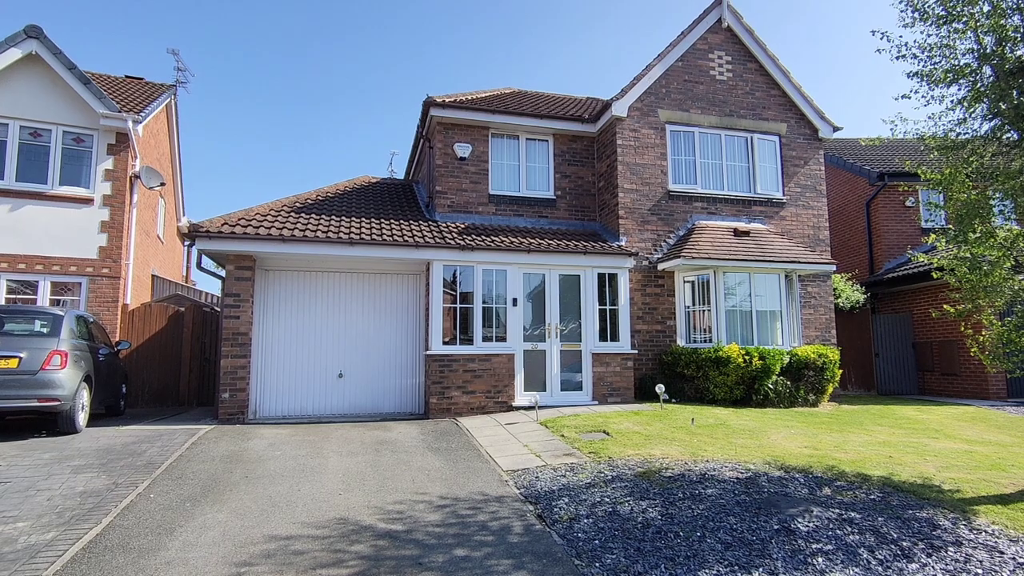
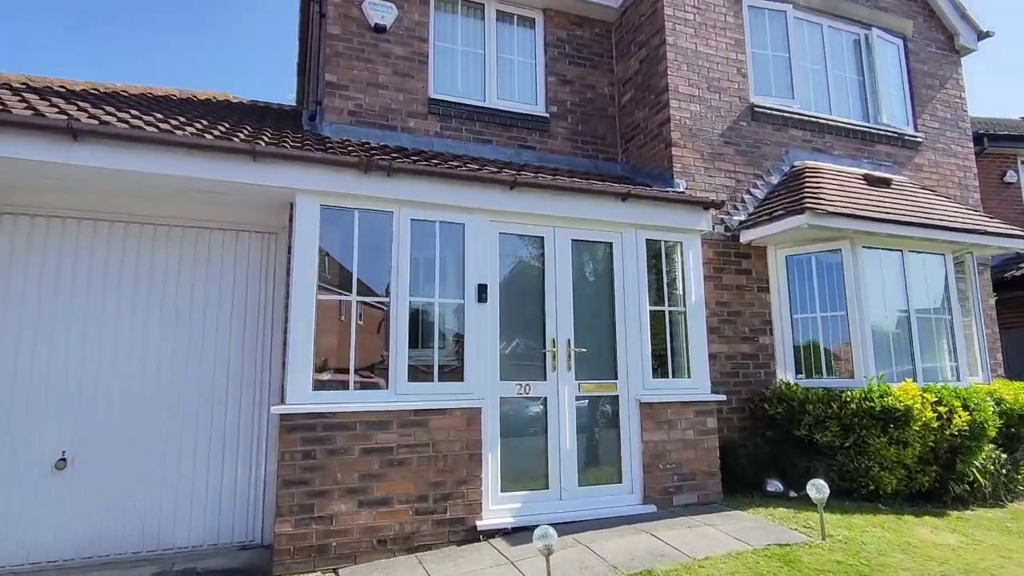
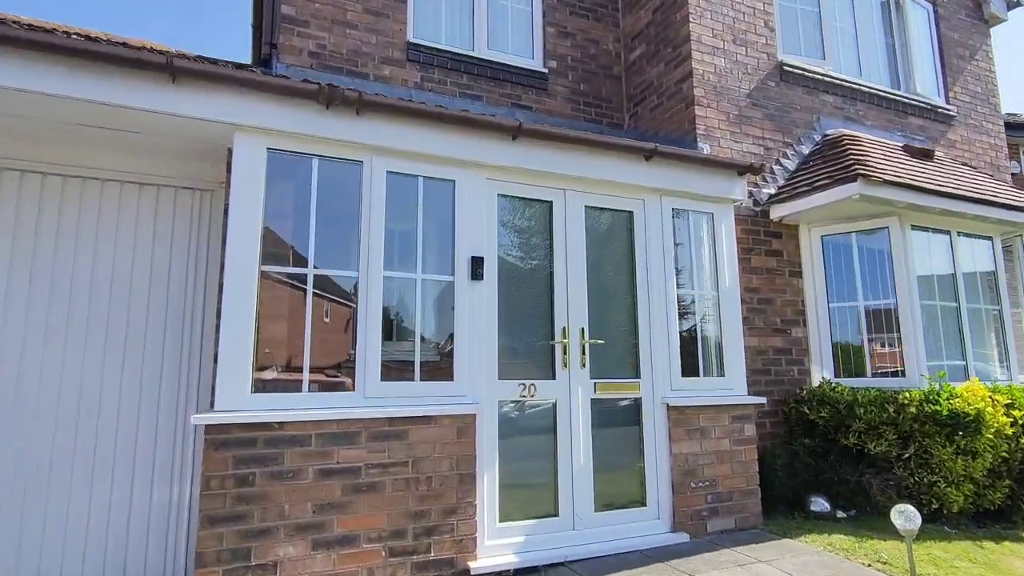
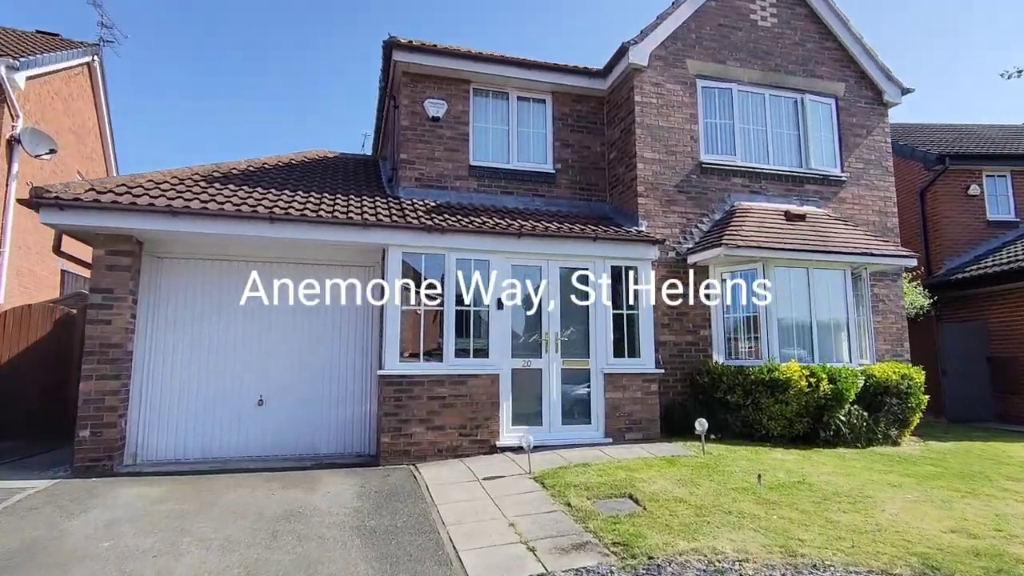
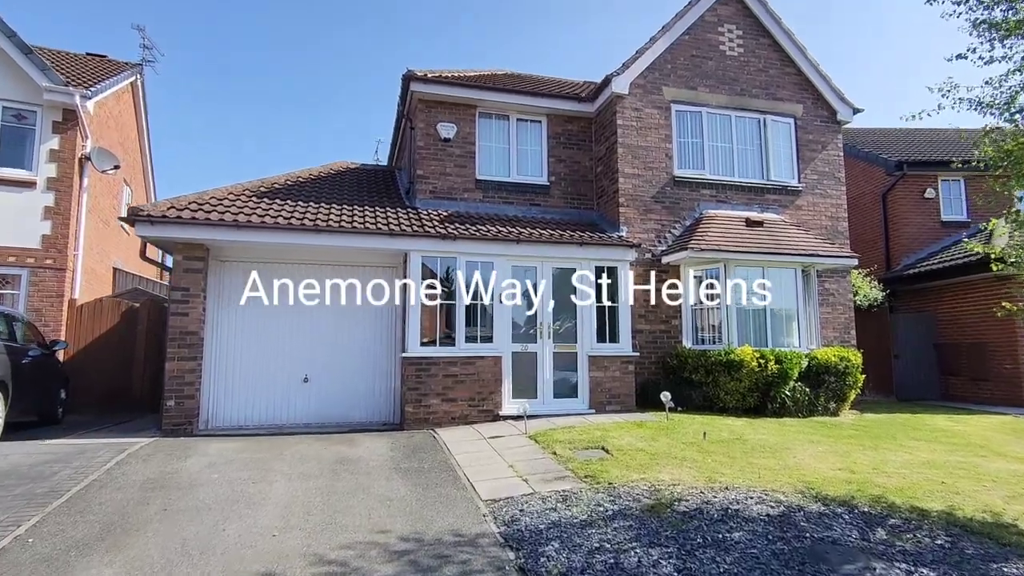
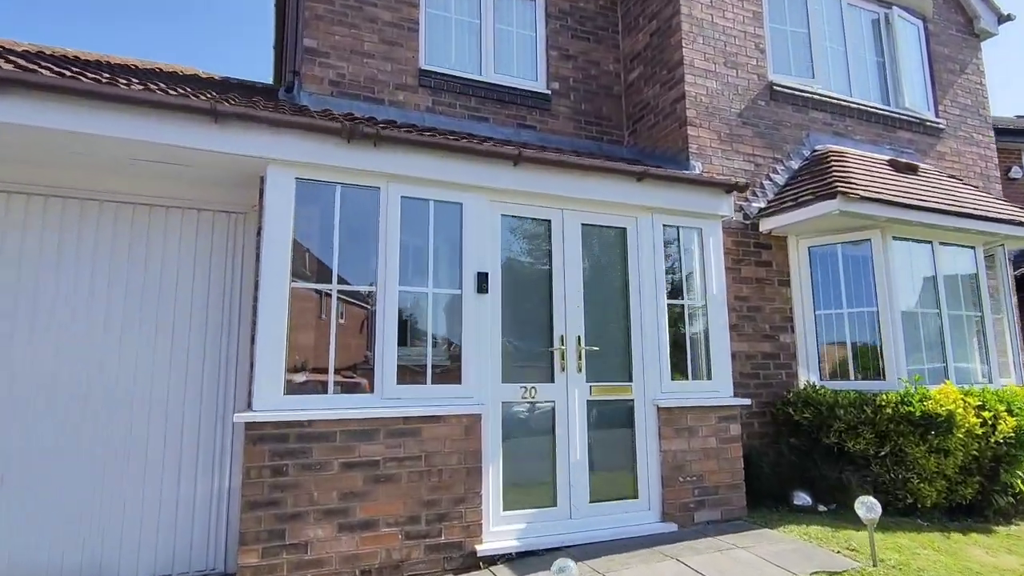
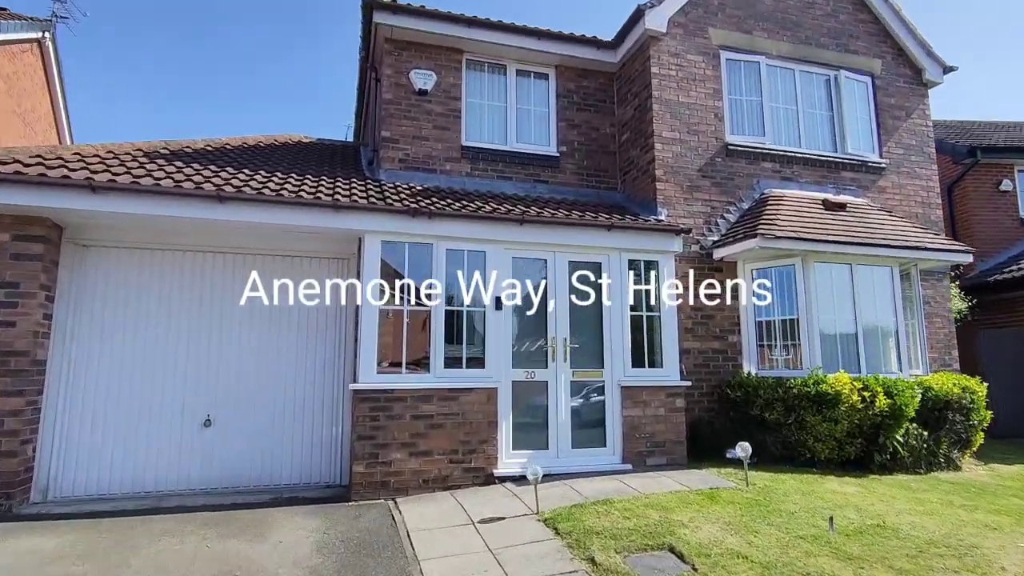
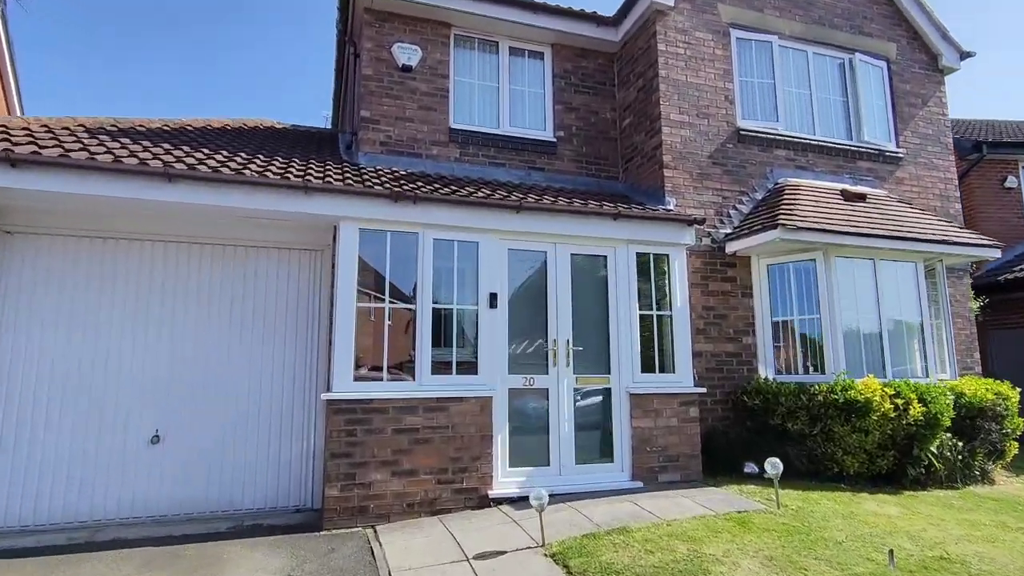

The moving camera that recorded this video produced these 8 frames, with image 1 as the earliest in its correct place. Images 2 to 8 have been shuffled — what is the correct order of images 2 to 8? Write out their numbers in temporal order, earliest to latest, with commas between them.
5, 4, 7, 8, 2, 6, 3
